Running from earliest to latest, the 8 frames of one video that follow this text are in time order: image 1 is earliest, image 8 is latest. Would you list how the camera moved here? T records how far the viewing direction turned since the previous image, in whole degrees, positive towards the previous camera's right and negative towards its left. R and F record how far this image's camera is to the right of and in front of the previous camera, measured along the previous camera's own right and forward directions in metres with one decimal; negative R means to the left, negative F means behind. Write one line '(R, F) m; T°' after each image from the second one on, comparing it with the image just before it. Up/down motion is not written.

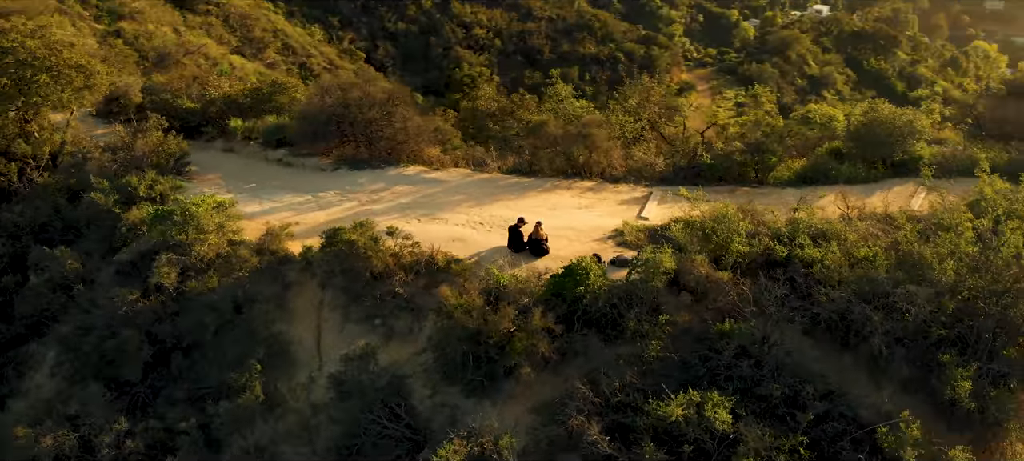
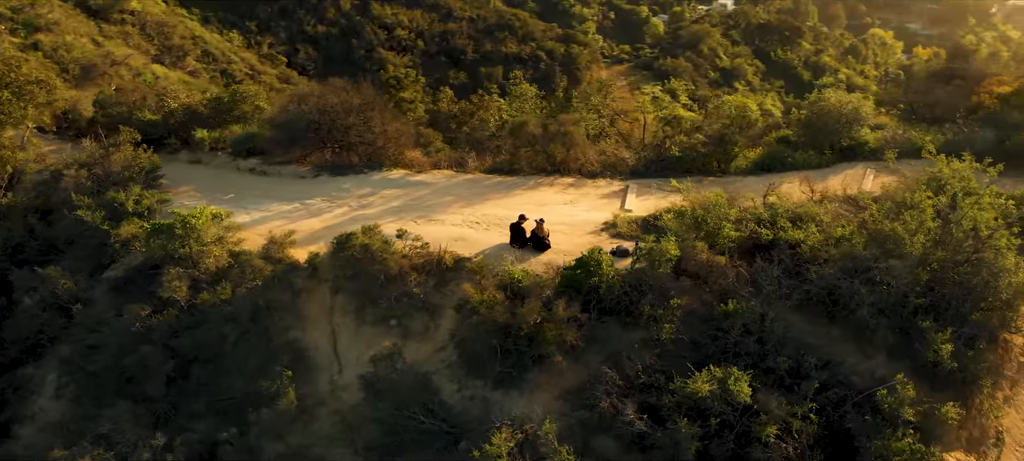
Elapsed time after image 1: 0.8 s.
(-1.3, -0.4) m; +6°
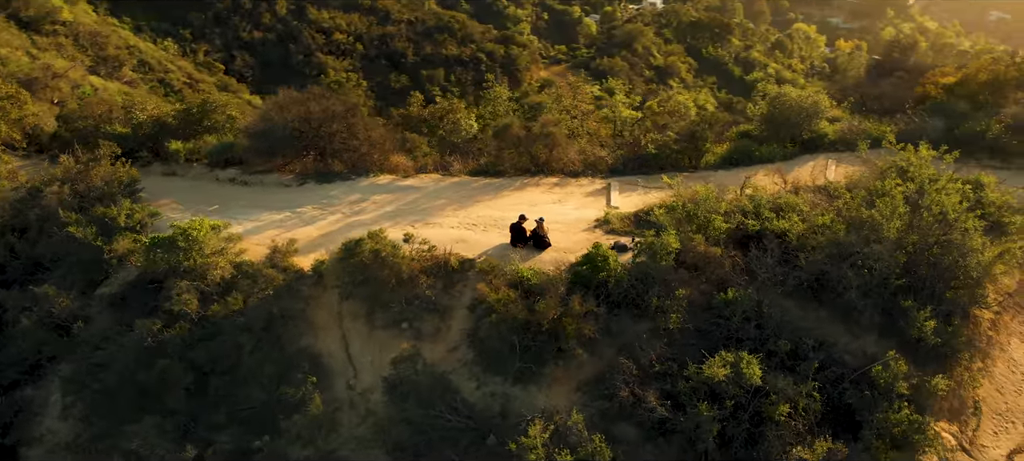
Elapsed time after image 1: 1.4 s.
(-1.0, -0.3) m; +5°
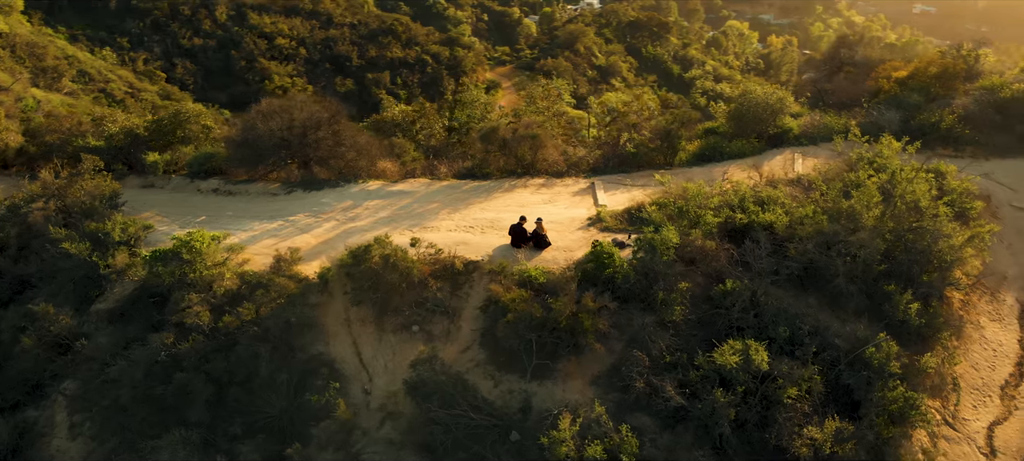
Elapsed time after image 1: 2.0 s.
(-1.0, -0.3) m; +4°
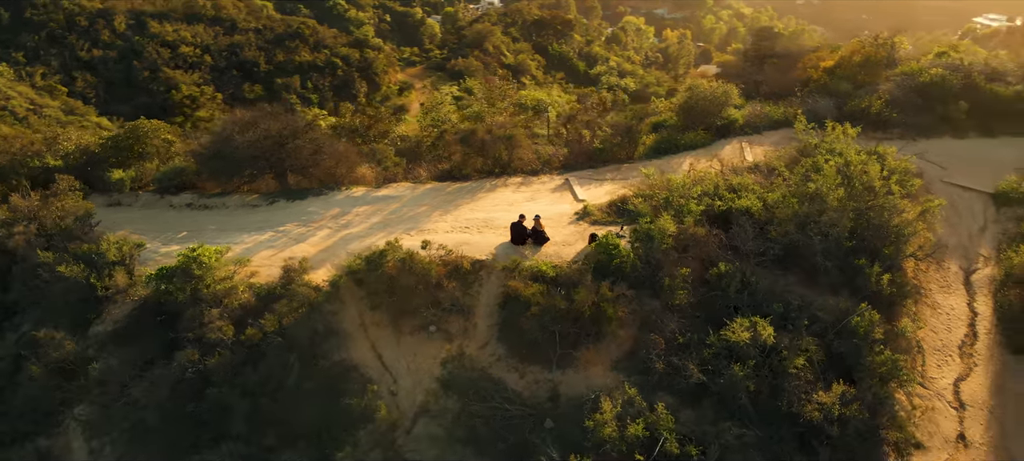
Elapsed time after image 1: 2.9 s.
(-1.6, -0.4) m; +7°
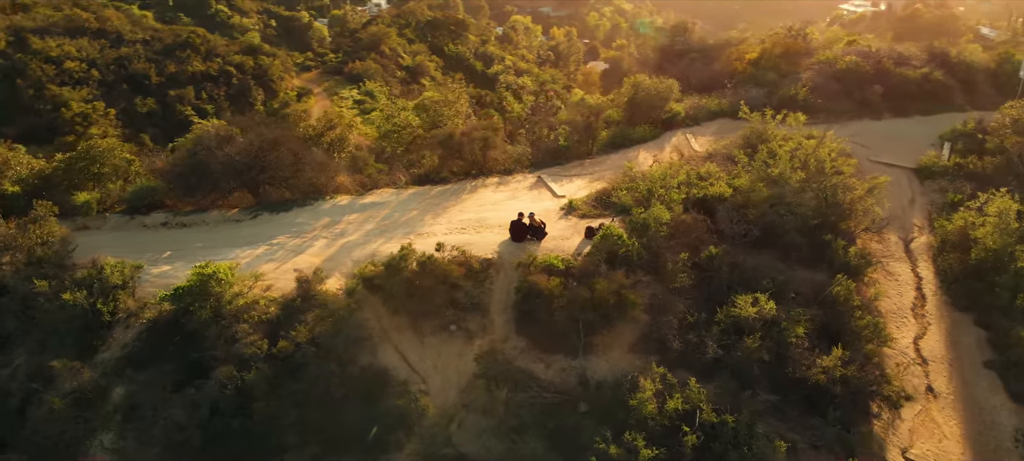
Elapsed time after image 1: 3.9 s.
(-1.9, -0.4) m; +8°
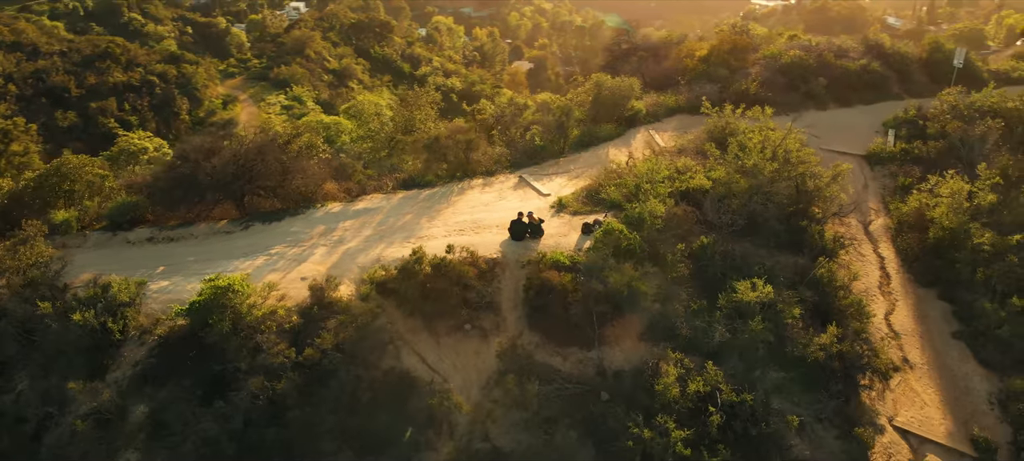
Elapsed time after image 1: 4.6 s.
(-1.4, -0.3) m; +5°
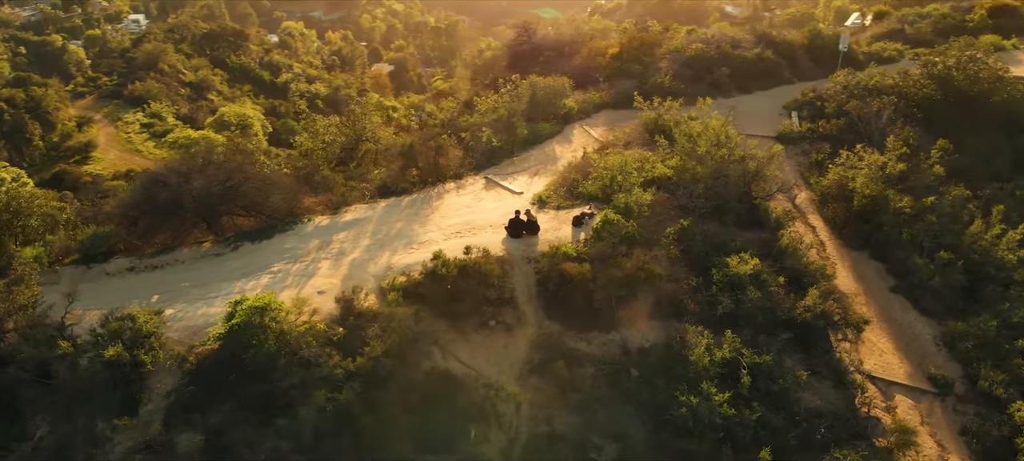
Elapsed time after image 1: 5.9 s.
(-2.7, -0.5) m; +10°
